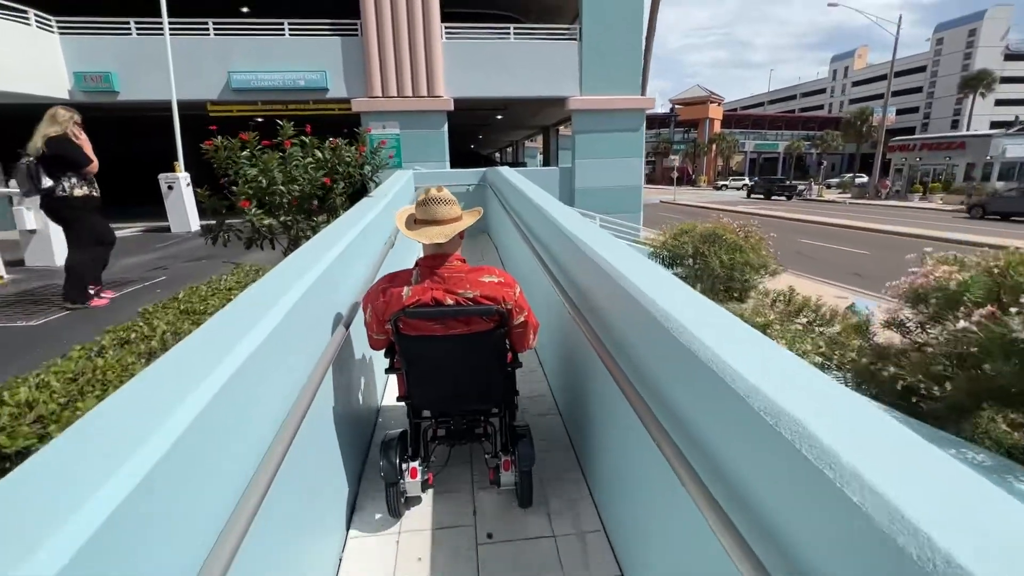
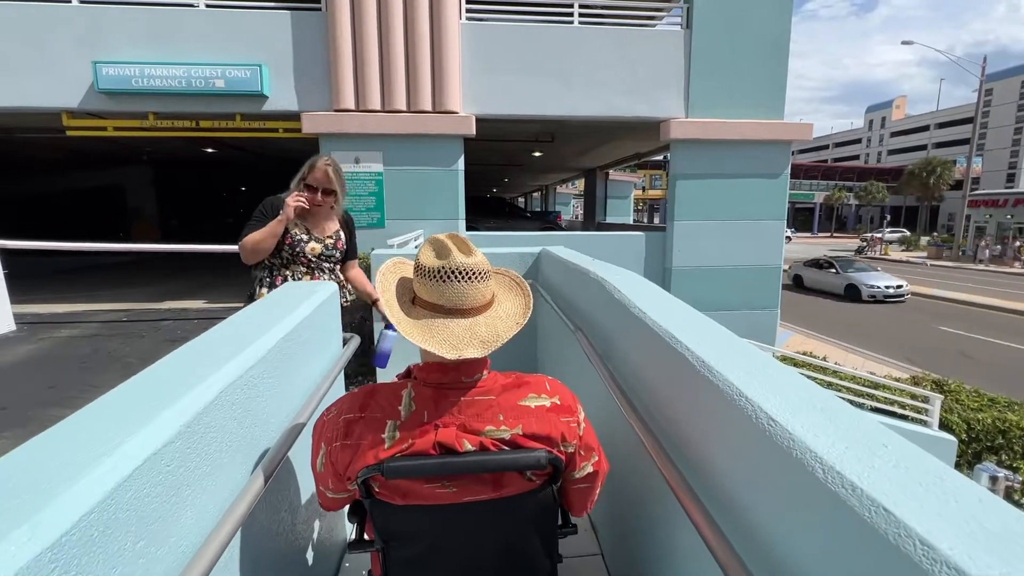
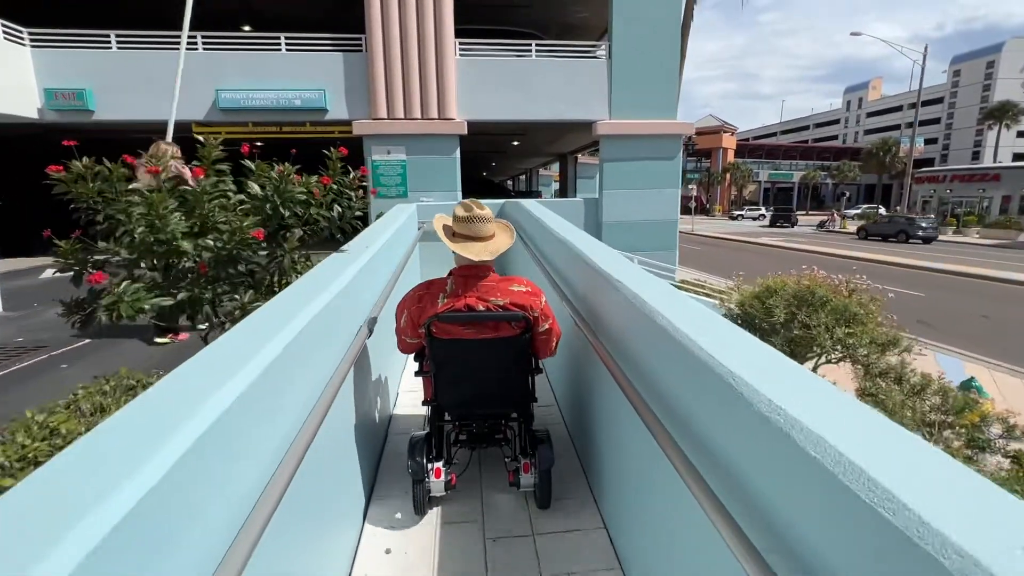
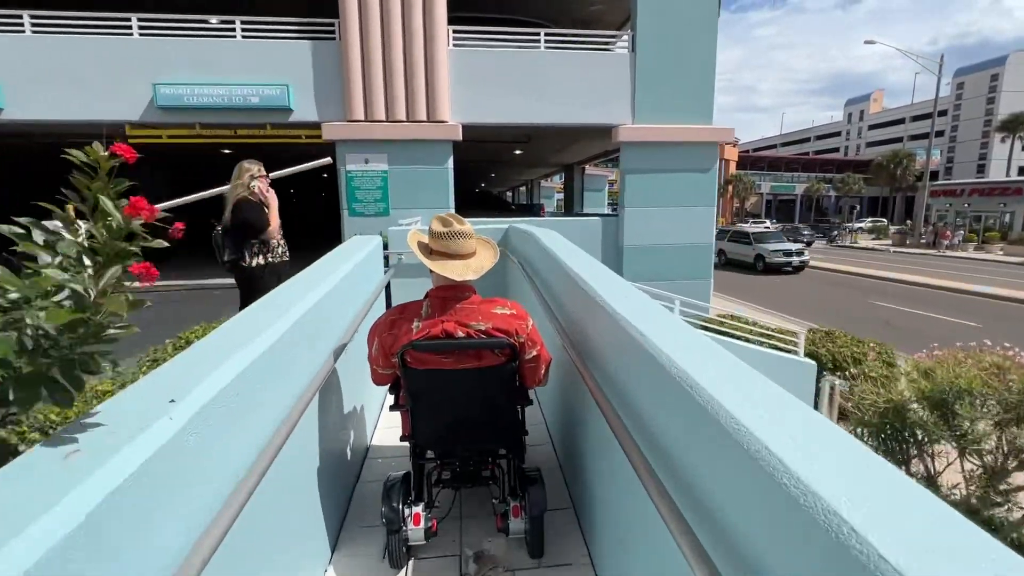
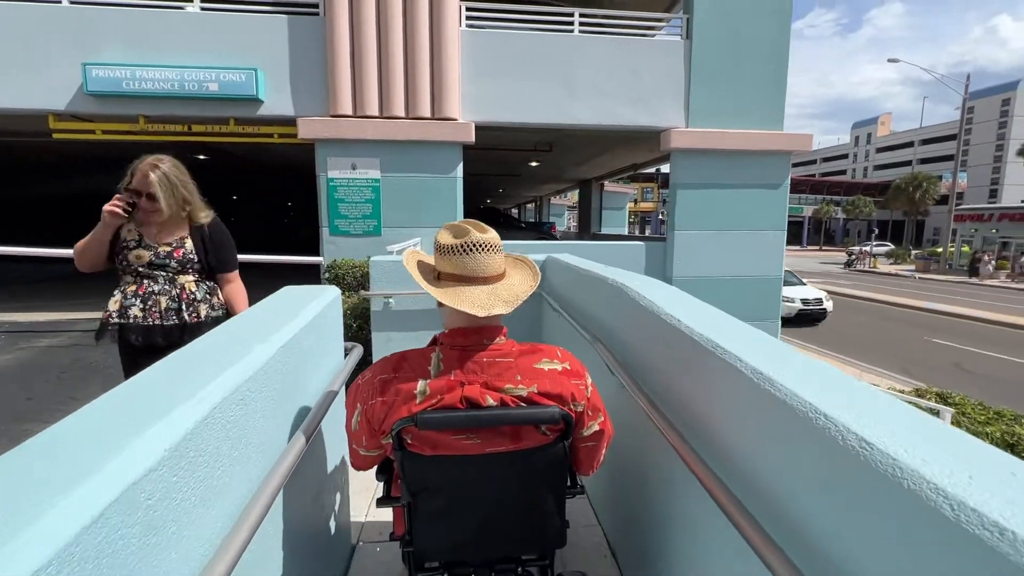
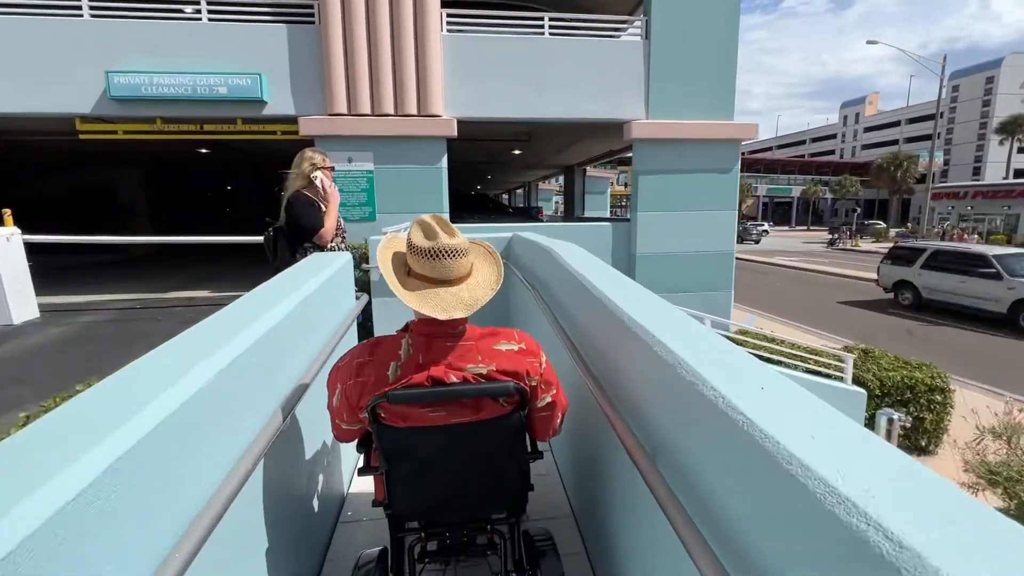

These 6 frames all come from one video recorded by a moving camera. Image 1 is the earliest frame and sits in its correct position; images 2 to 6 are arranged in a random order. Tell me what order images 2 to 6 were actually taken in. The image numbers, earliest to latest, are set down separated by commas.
3, 4, 6, 2, 5
